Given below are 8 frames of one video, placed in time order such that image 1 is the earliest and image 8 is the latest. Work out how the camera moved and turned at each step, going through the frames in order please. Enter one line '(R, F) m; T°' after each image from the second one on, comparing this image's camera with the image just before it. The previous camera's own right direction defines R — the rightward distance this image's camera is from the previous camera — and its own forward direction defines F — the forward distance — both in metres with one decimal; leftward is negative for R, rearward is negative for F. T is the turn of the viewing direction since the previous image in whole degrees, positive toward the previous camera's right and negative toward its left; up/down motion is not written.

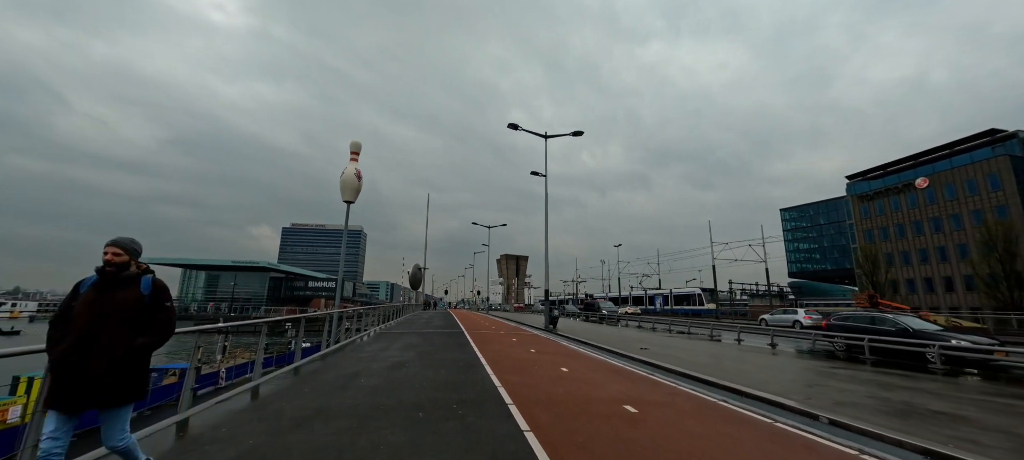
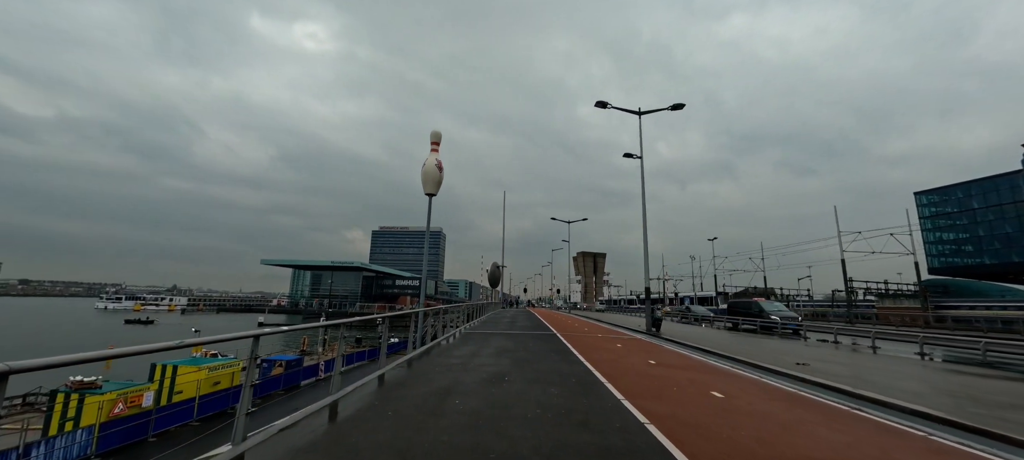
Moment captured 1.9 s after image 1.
(-0.8, +1.6) m; -11°
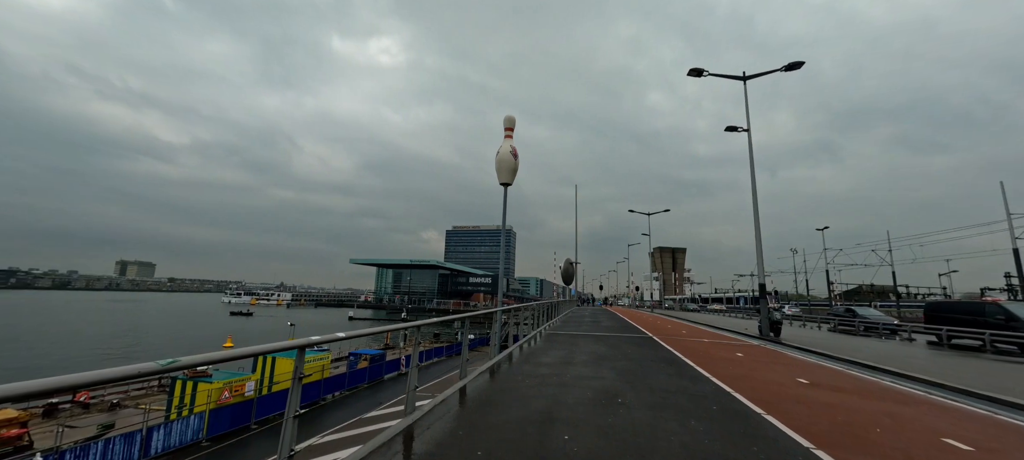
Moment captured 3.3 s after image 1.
(-0.5, +1.3) m; -10°
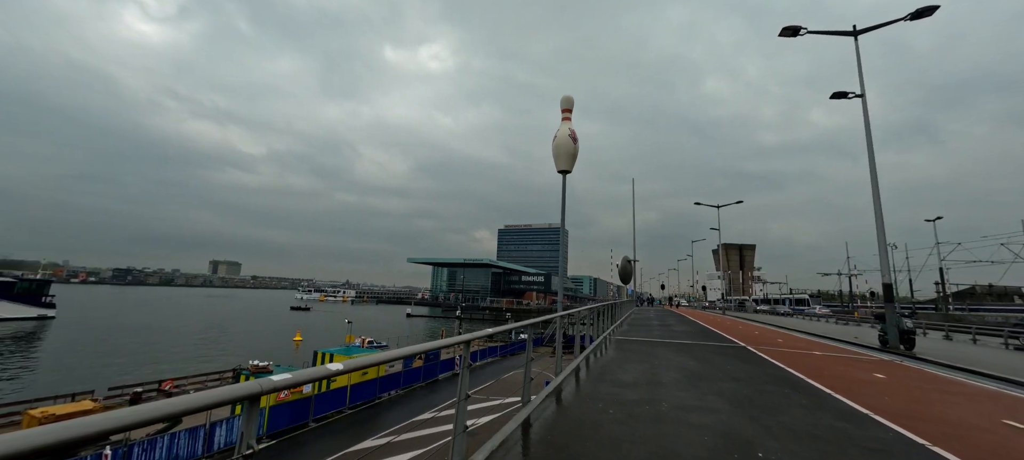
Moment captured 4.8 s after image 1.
(-0.3, +1.3) m; -8°
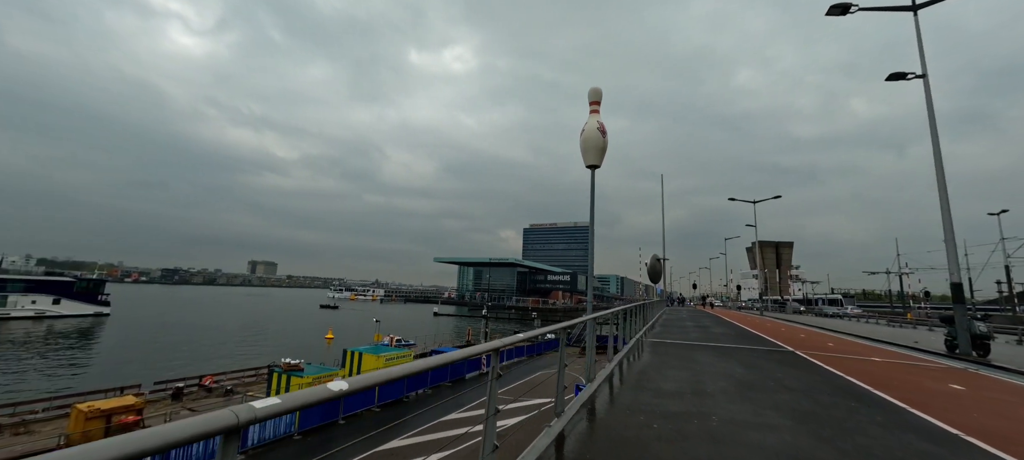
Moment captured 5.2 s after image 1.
(-0.1, +0.4) m; -4°
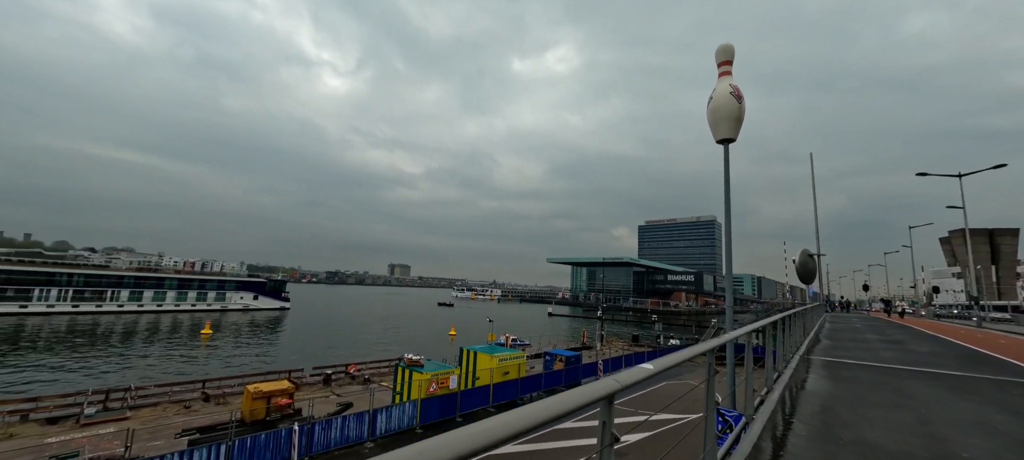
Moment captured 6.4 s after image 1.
(0.0, +1.1) m; -16°
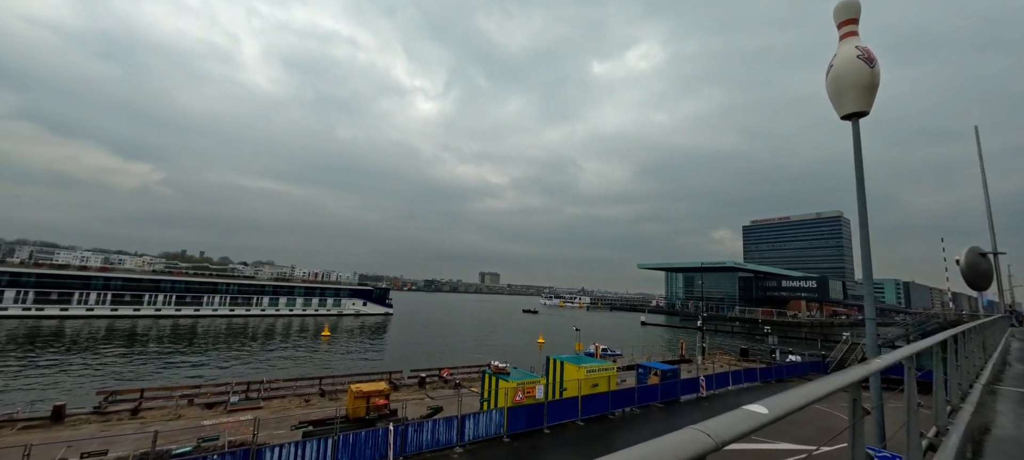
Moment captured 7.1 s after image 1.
(+0.2, +0.5) m; -13°
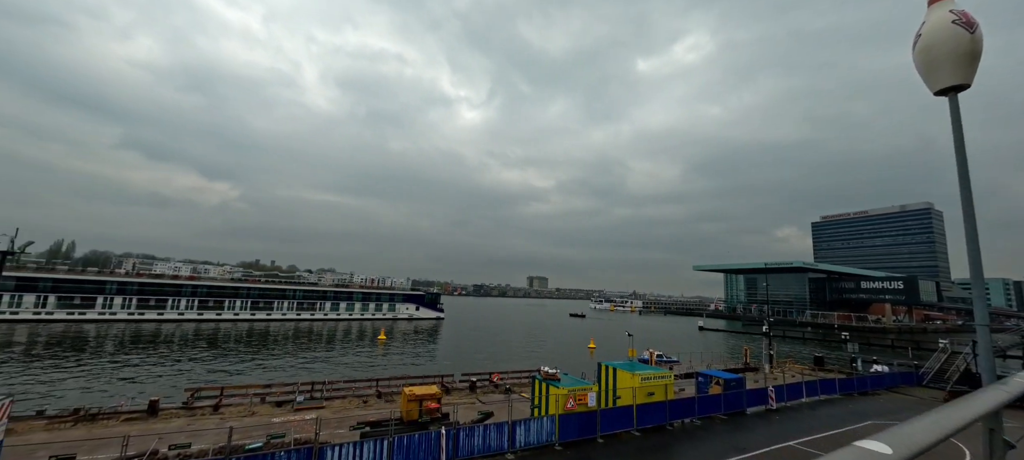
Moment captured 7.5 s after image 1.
(0.0, +0.2) m; -7°
